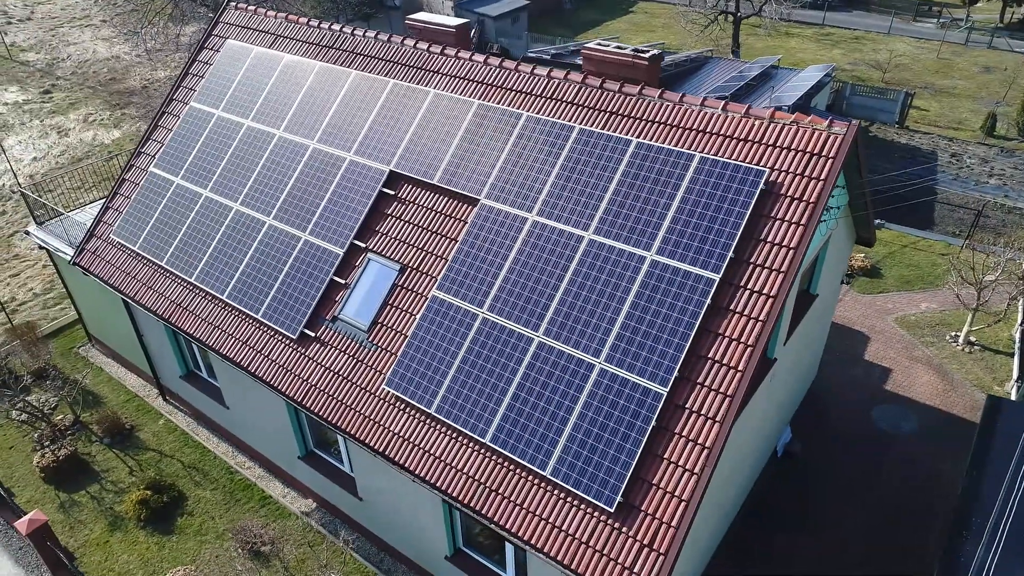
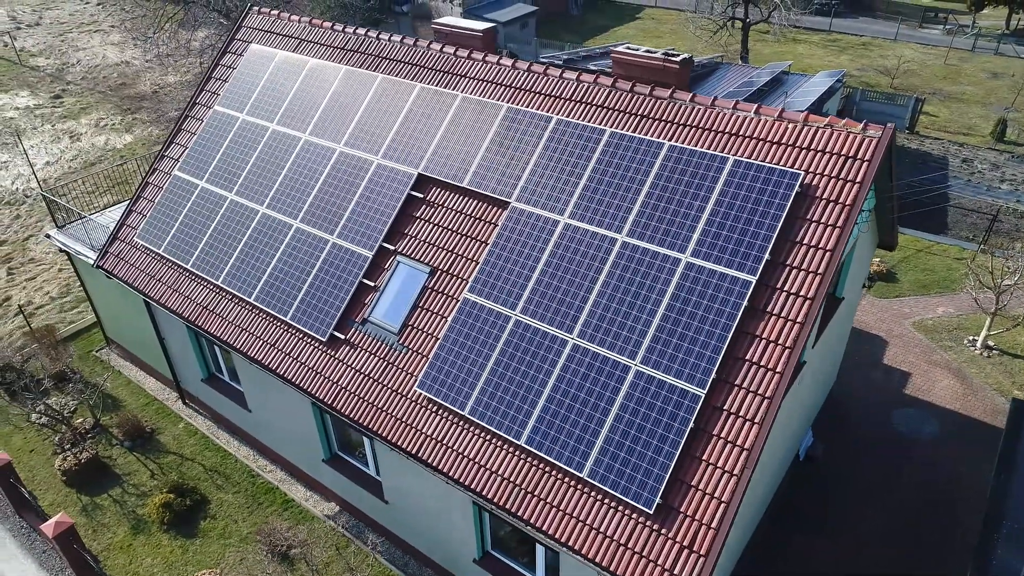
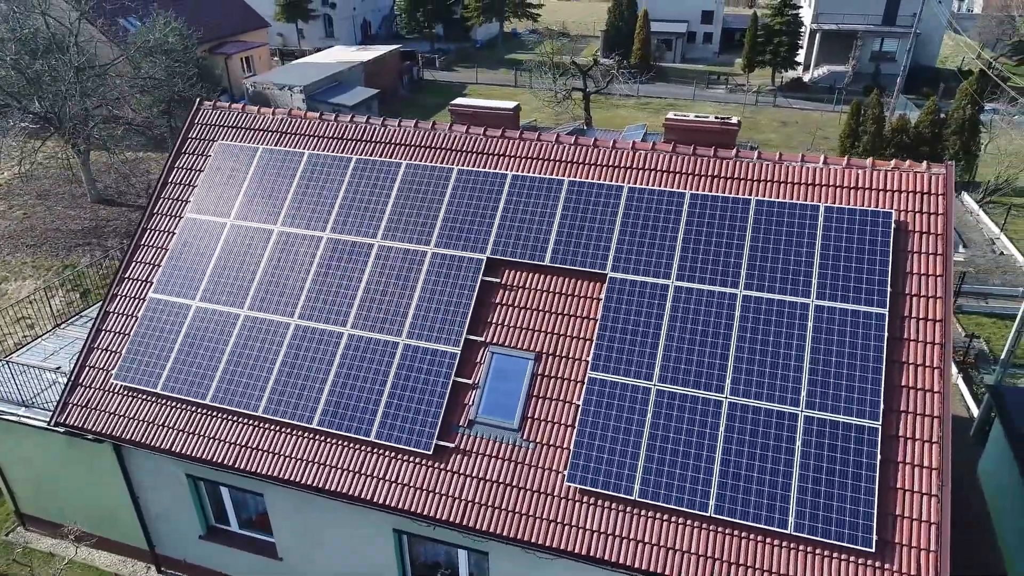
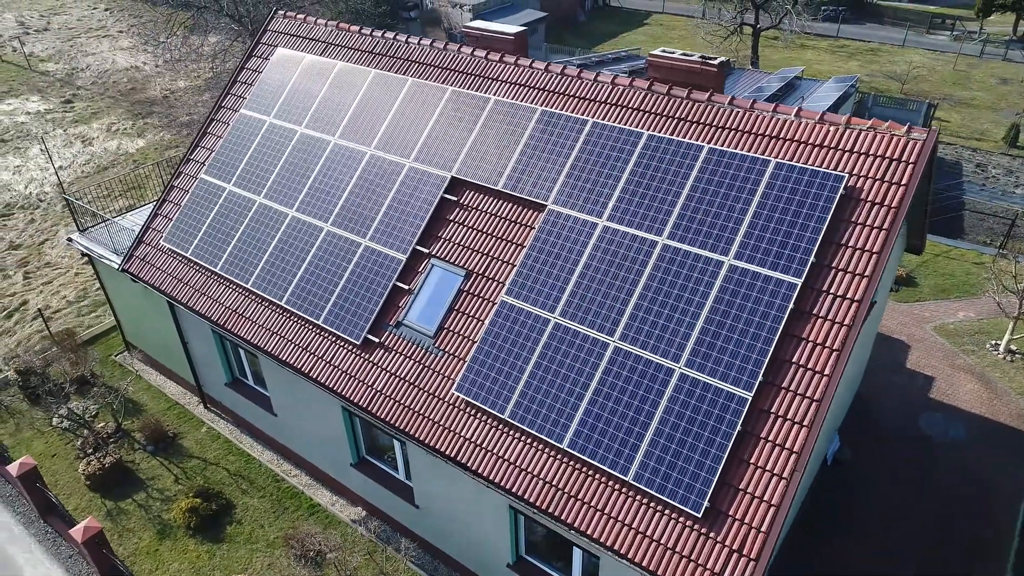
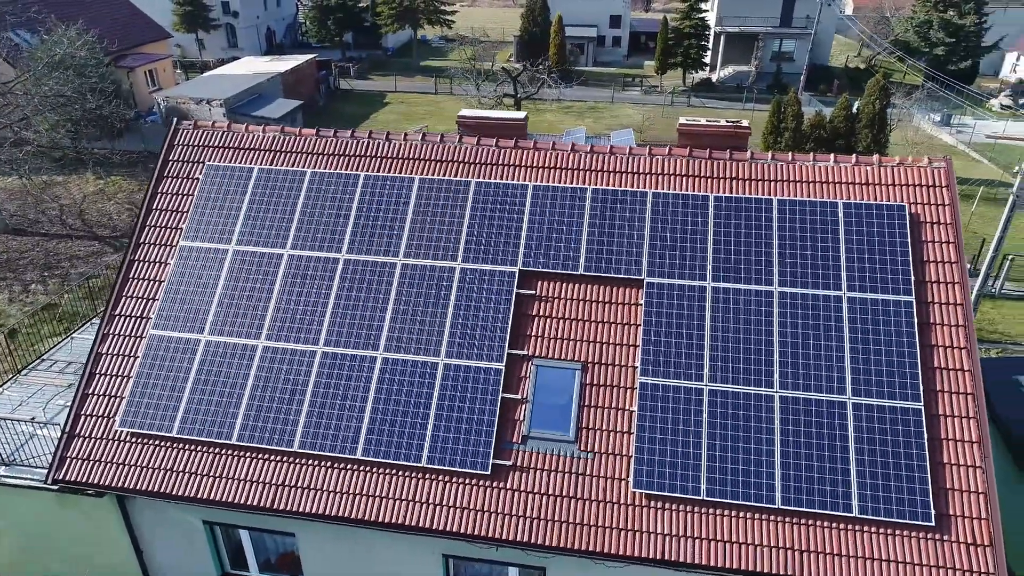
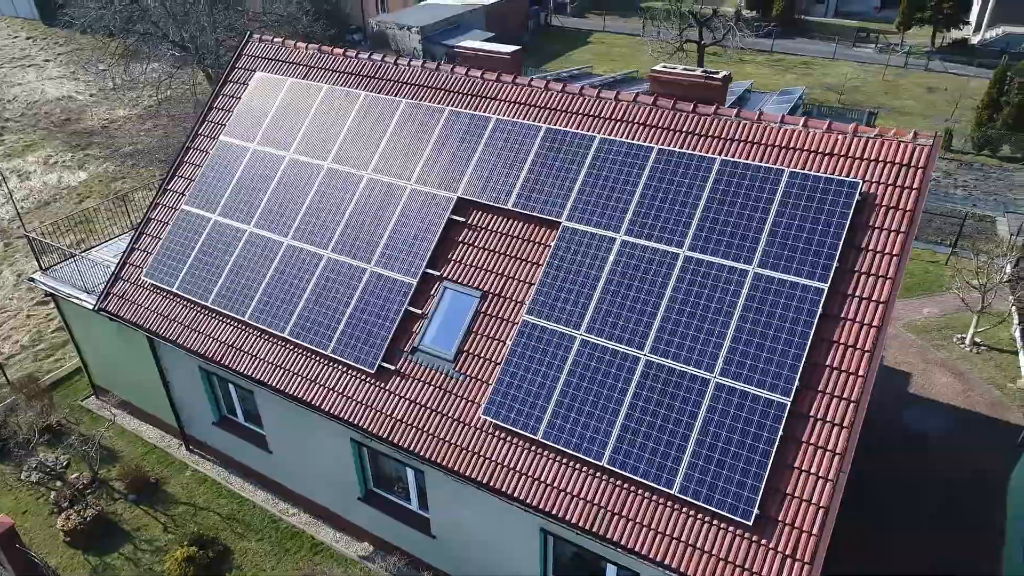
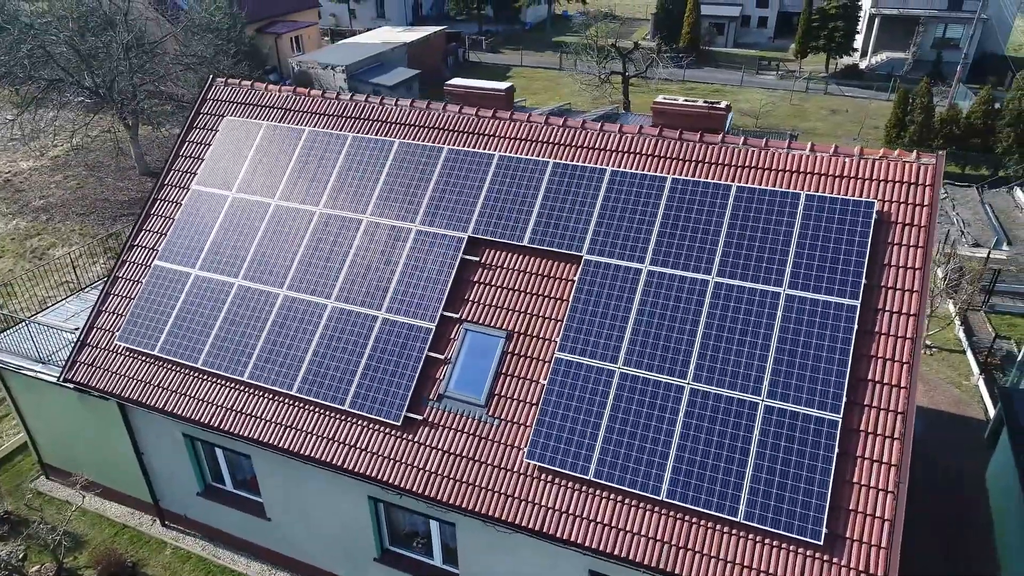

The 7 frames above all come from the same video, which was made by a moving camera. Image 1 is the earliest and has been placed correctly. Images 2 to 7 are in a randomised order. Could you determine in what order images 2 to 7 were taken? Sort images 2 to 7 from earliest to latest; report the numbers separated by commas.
2, 4, 6, 7, 3, 5
